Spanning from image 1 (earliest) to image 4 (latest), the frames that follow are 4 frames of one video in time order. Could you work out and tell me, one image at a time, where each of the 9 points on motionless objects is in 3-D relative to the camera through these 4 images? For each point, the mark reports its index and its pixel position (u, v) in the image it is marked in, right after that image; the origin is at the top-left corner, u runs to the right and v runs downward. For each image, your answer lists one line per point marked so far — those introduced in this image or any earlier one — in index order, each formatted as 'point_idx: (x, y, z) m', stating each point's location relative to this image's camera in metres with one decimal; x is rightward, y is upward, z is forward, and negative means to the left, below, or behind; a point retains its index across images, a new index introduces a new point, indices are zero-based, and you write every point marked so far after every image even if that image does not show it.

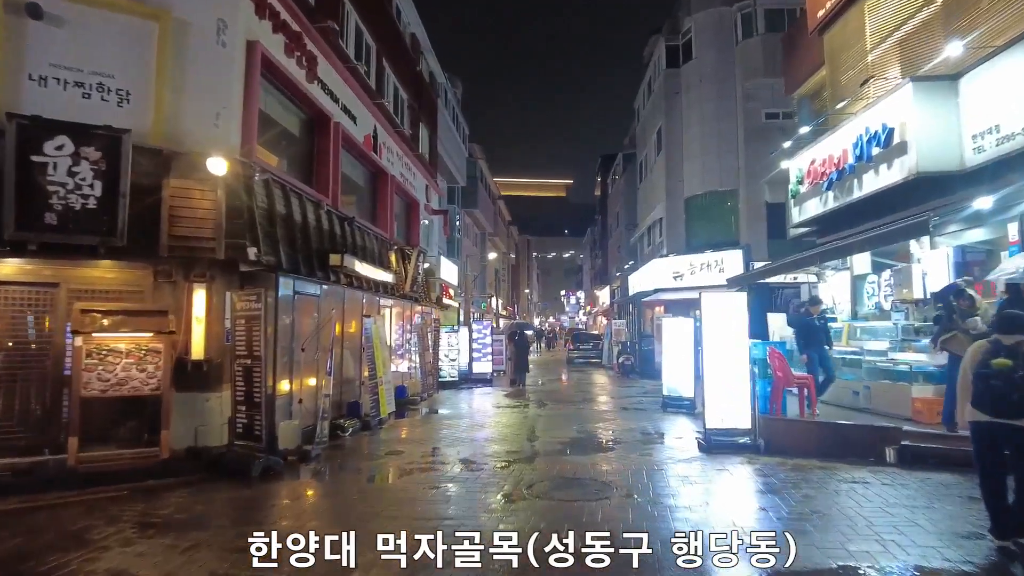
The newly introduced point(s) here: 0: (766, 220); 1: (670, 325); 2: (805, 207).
0: (+7.6, +2.1, +20.1) m
1: (+3.0, -0.7, +12.7) m
2: (+5.0, +1.4, +11.5) m
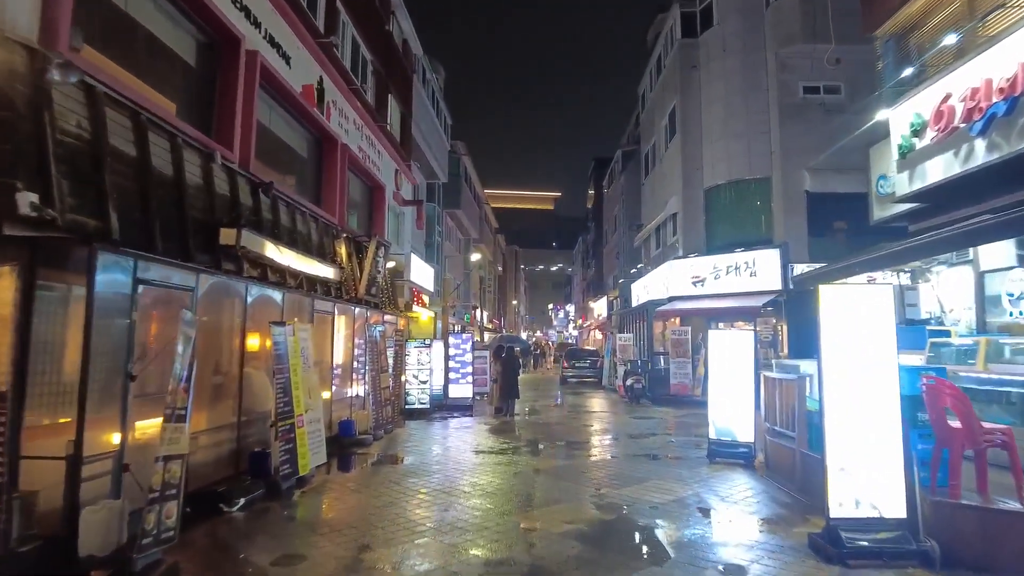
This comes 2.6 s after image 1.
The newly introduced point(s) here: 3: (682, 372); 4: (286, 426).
0: (+7.3, +1.9, +16.7) m
1: (+2.8, -0.7, +9.1) m
2: (+4.8, +1.4, +7.9) m
3: (+4.4, -2.2, +17.4) m
4: (-2.5, -1.6, +7.6) m
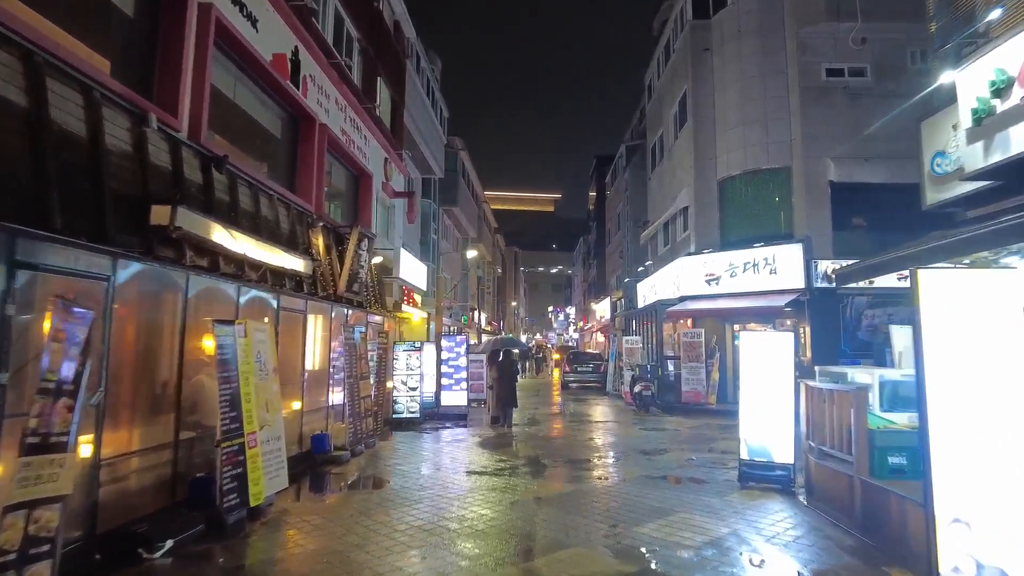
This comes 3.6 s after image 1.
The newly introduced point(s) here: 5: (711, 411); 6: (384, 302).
0: (+7.2, +1.9, +15.4) m
1: (+2.7, -0.6, +7.8) m
2: (+4.8, +1.5, +6.6) m
3: (+4.3, -2.2, +16.0) m
4: (-2.6, -1.5, +6.3) m
5: (+4.7, -2.9, +15.9) m
6: (-2.7, -0.3, +14.1) m
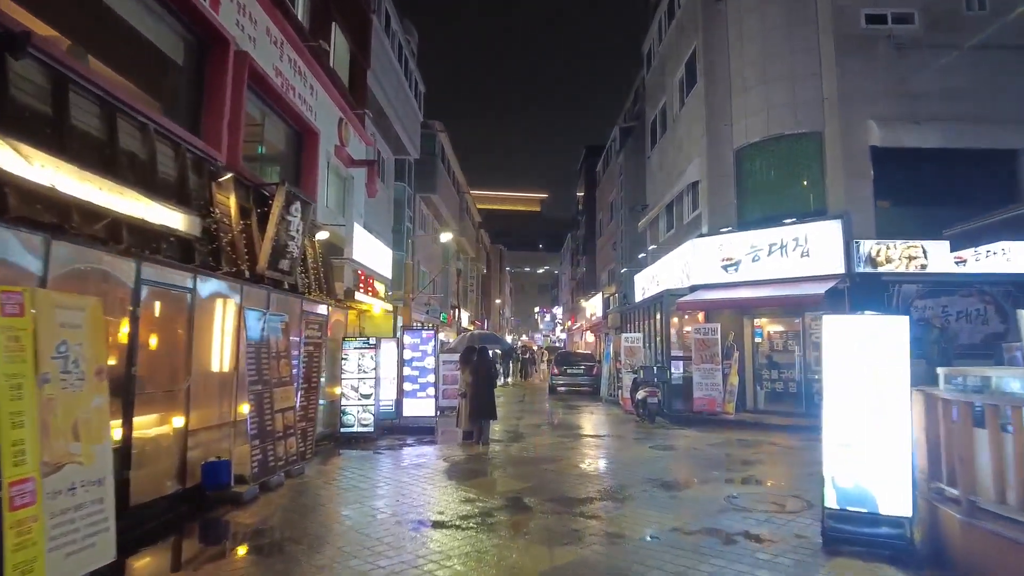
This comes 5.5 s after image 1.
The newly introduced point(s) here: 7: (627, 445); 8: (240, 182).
0: (+6.8, +2.2, +12.8) m
1: (+2.5, -0.3, +5.1) m
2: (+4.6, +1.8, +4.0) m
3: (+3.9, -1.9, +13.4) m
4: (-2.8, -1.1, +3.5) m
5: (+4.3, -2.6, +13.3) m
6: (-3.1, 0.0, +11.4) m
7: (+1.9, -2.5, +11.1) m
8: (-3.5, +1.4, +8.8) m
